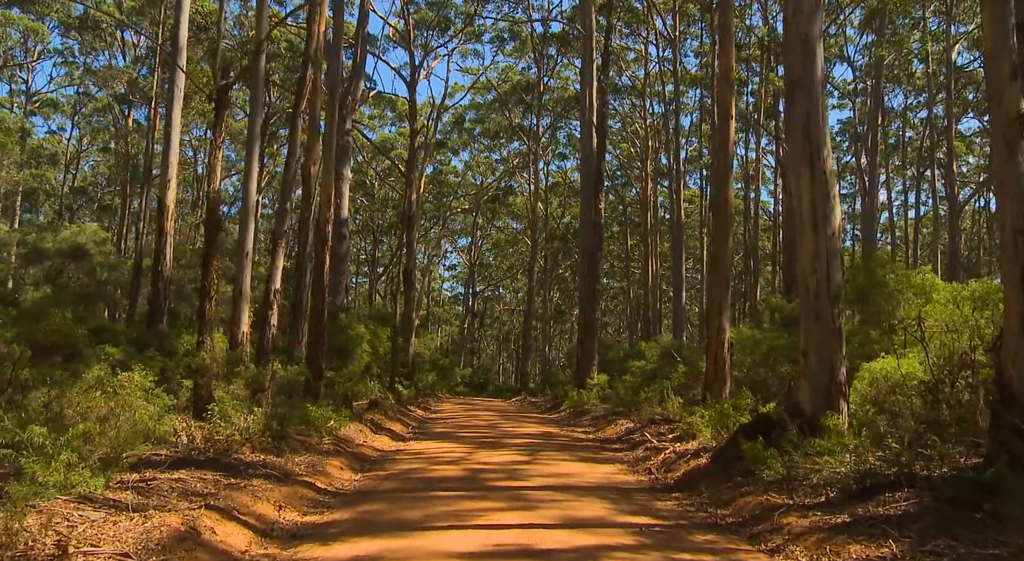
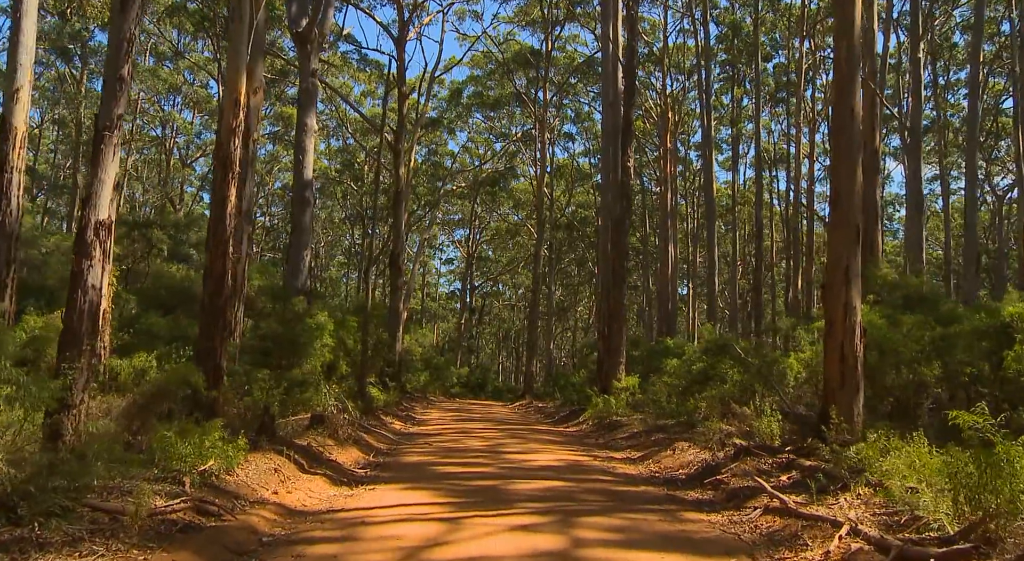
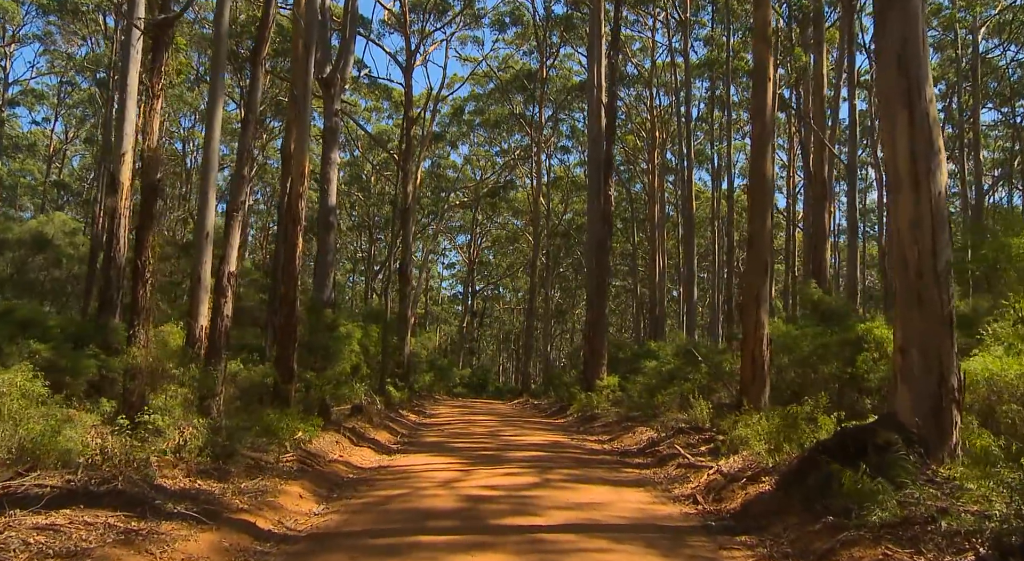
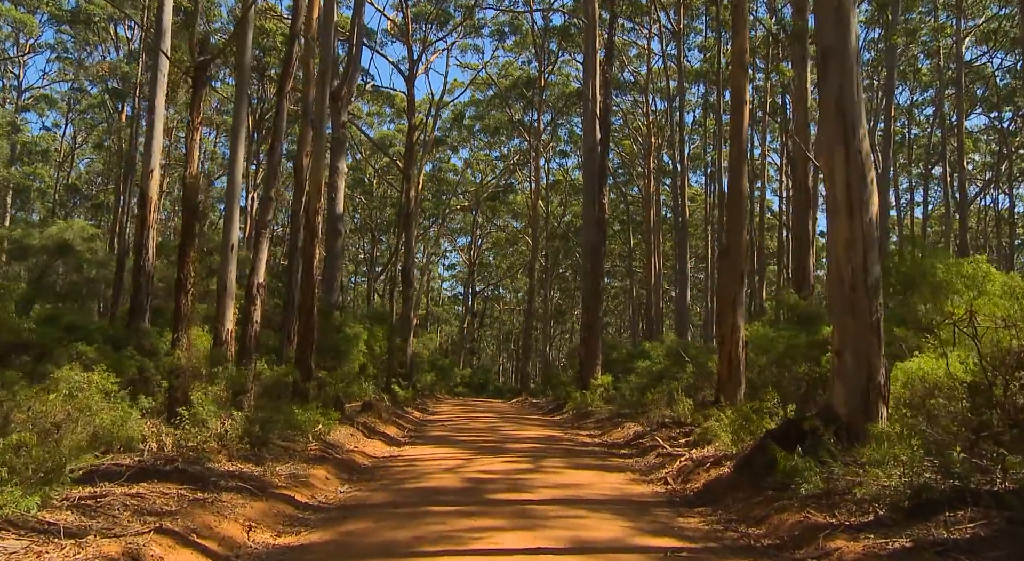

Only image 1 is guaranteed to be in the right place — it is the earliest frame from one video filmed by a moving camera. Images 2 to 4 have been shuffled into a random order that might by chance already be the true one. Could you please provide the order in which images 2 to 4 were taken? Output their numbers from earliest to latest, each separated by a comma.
4, 3, 2
